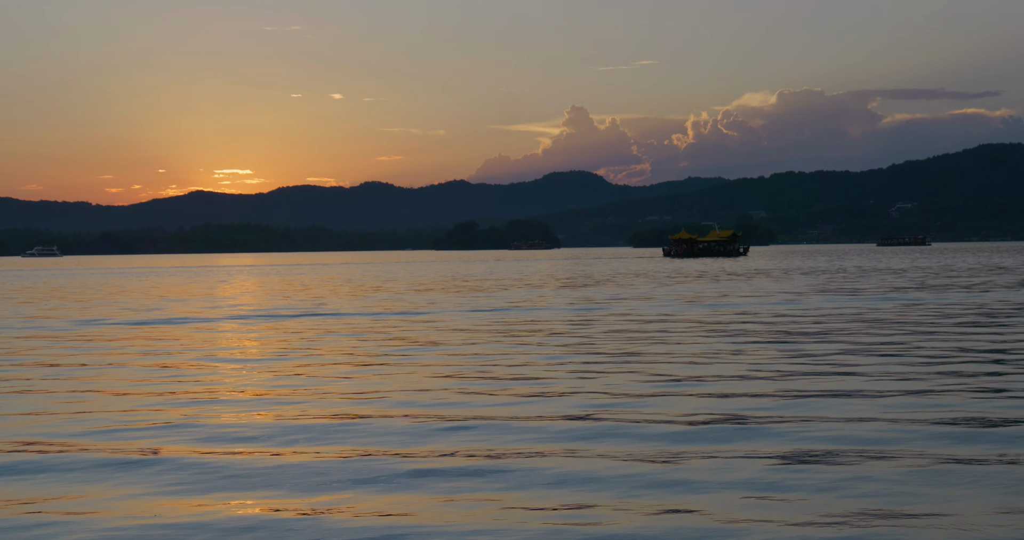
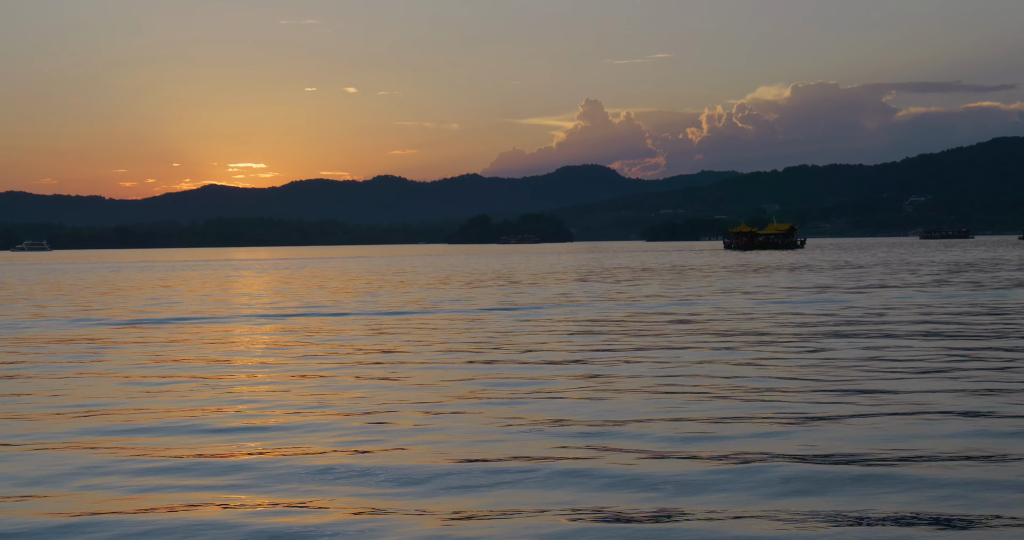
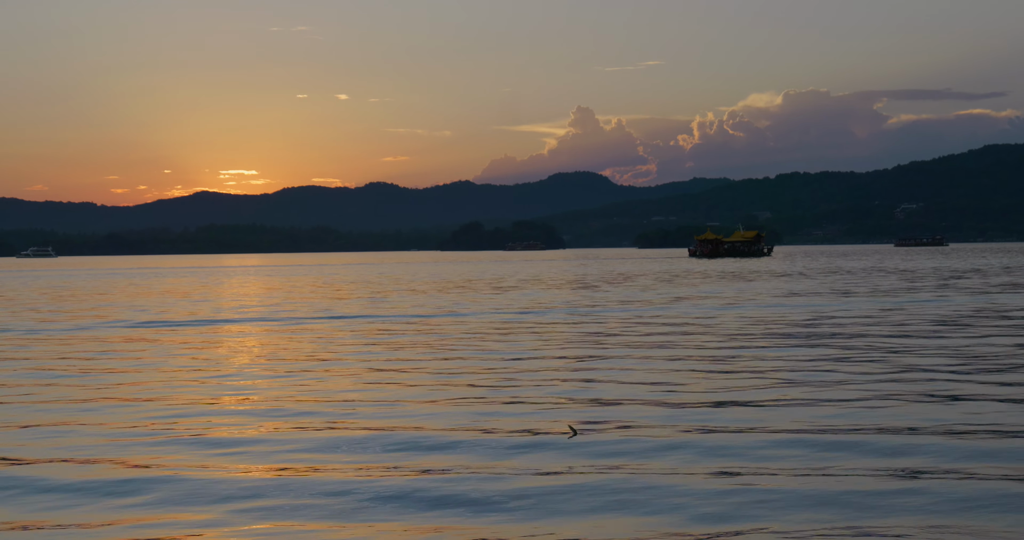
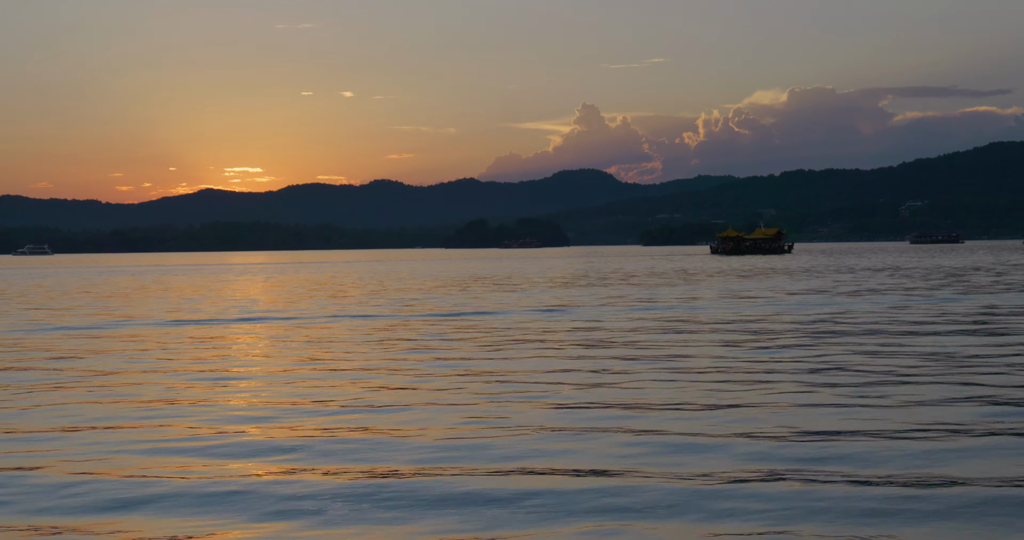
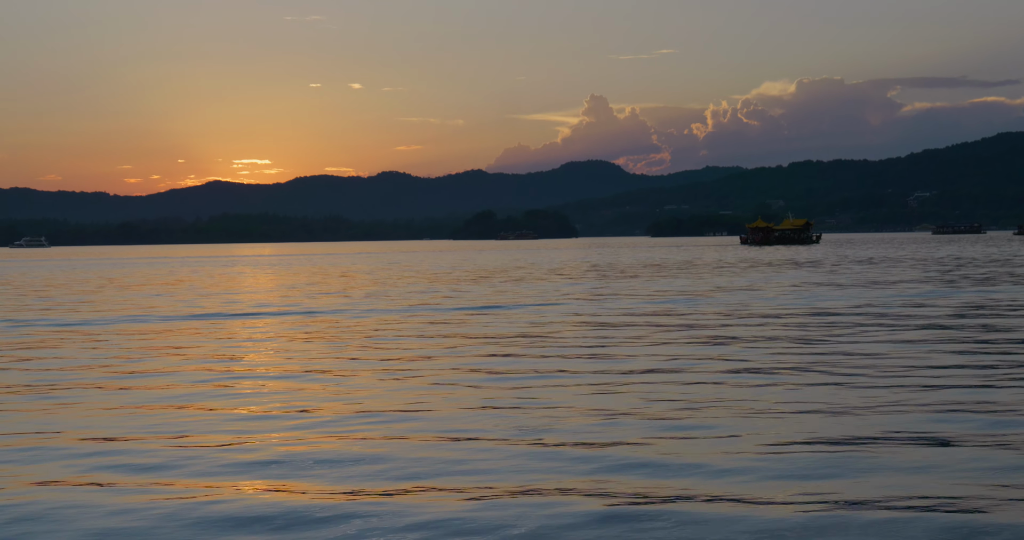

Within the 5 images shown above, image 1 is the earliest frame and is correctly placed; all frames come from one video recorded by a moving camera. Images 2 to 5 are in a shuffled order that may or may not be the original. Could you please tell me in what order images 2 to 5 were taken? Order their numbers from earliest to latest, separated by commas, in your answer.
3, 4, 2, 5
